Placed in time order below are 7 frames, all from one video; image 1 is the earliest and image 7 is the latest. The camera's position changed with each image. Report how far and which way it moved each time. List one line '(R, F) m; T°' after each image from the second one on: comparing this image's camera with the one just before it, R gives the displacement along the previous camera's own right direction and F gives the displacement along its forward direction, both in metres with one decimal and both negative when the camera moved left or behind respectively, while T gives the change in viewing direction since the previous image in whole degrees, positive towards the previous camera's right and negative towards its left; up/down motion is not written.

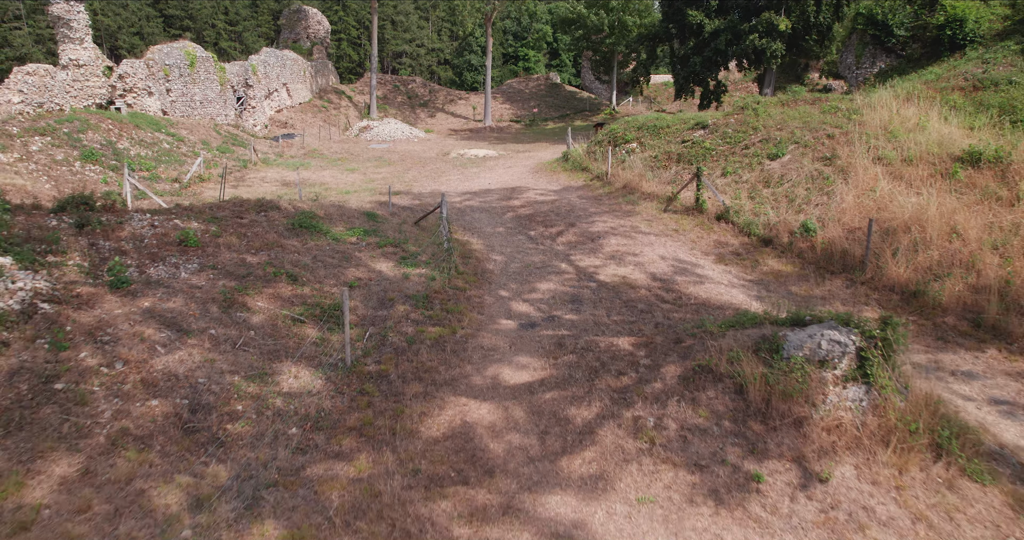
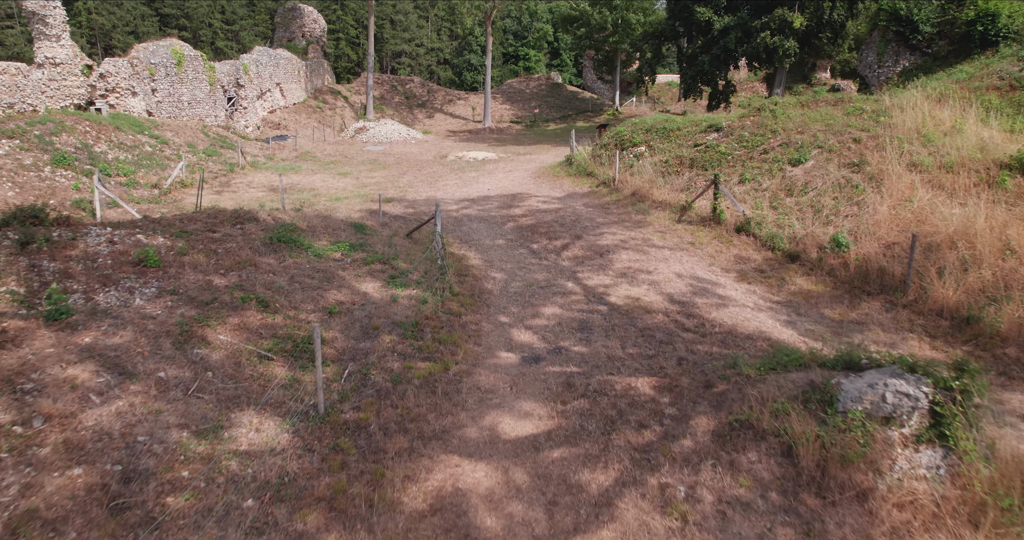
(0.0, +1.1) m; 0°
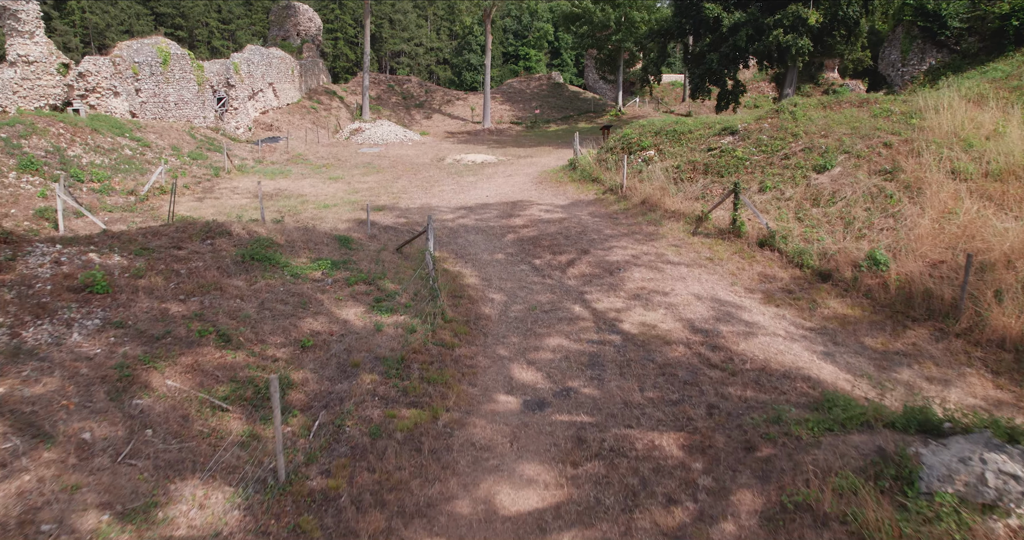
(0.0, +1.1) m; 0°
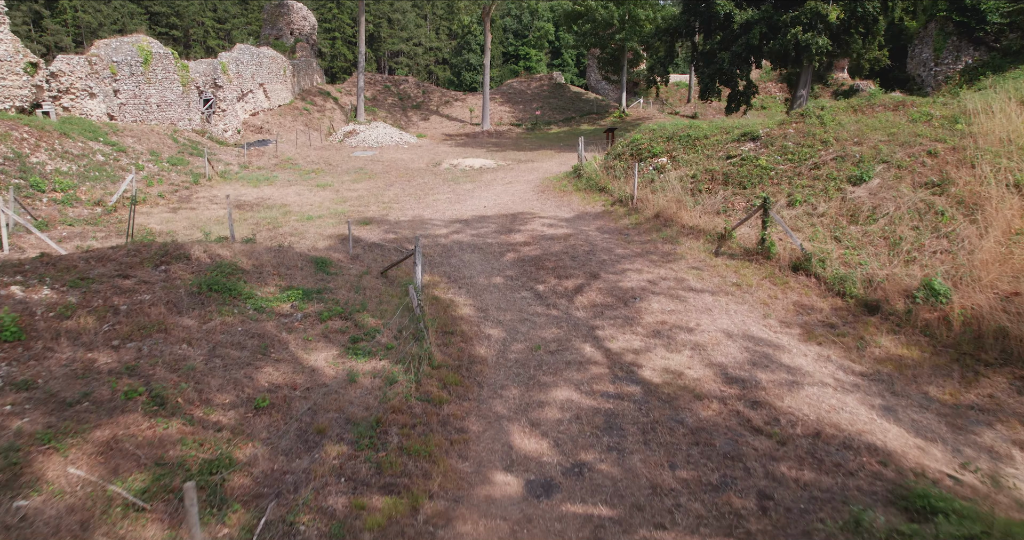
(0.0, +1.3) m; 0°
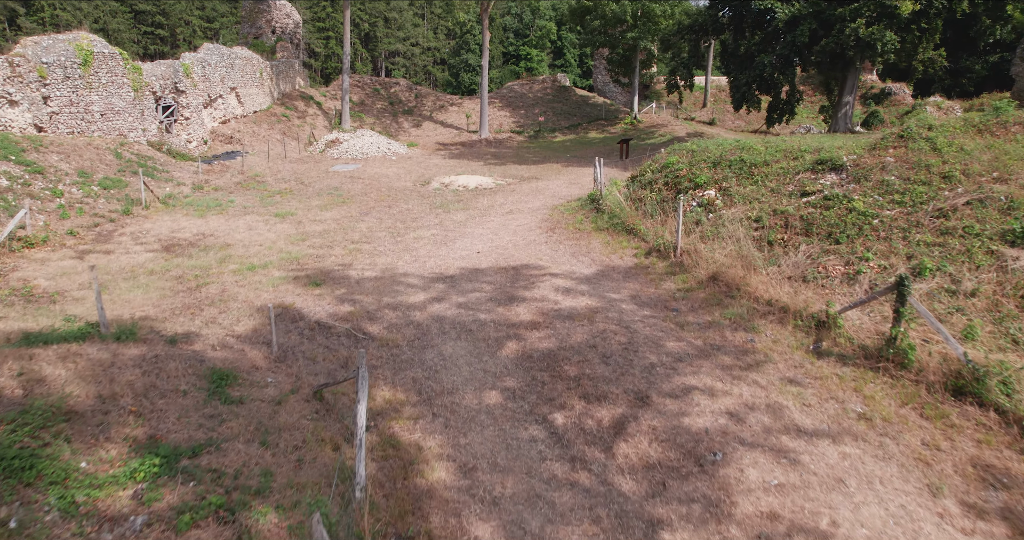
(0.0, +3.5) m; 0°
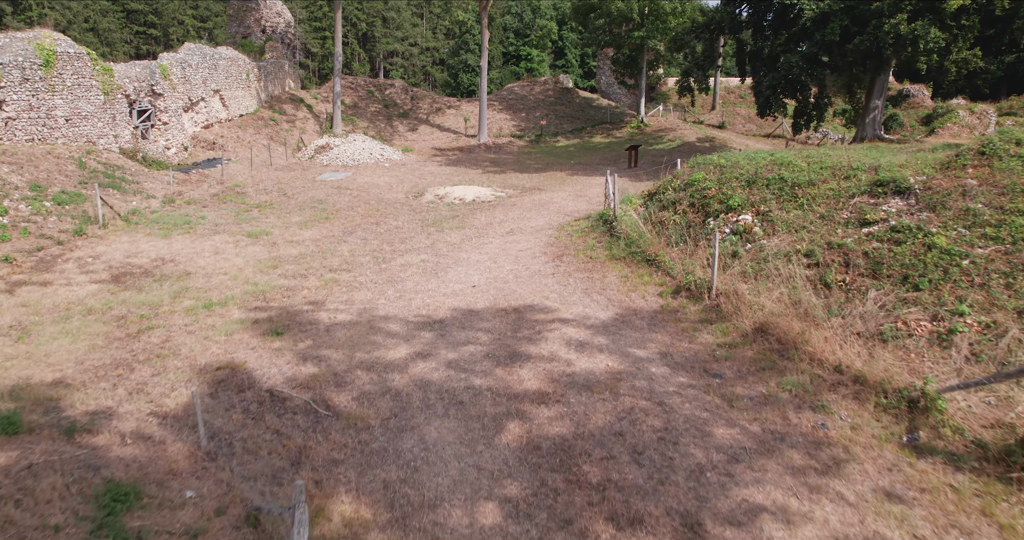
(0.0, +1.7) m; 0°
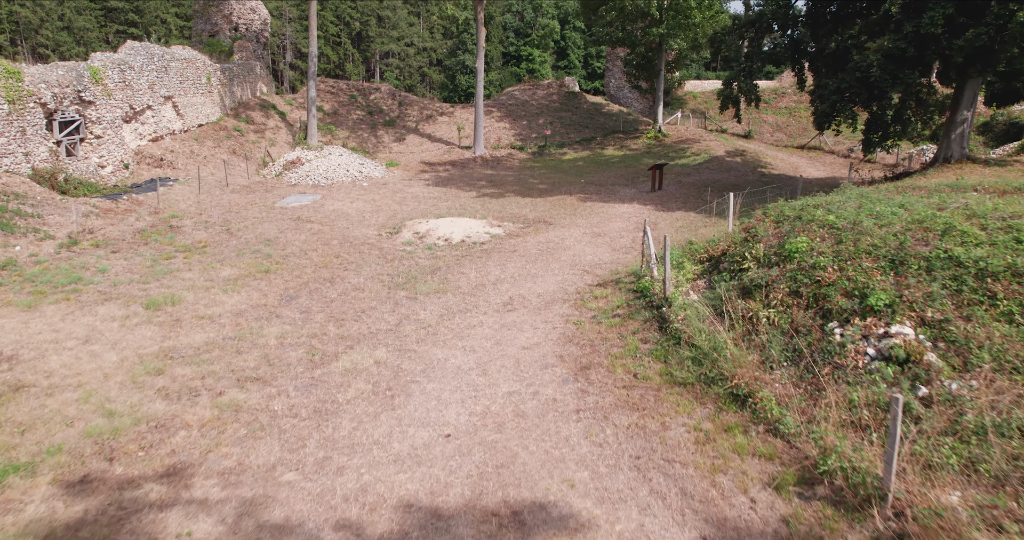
(0.0, +4.0) m; 0°
